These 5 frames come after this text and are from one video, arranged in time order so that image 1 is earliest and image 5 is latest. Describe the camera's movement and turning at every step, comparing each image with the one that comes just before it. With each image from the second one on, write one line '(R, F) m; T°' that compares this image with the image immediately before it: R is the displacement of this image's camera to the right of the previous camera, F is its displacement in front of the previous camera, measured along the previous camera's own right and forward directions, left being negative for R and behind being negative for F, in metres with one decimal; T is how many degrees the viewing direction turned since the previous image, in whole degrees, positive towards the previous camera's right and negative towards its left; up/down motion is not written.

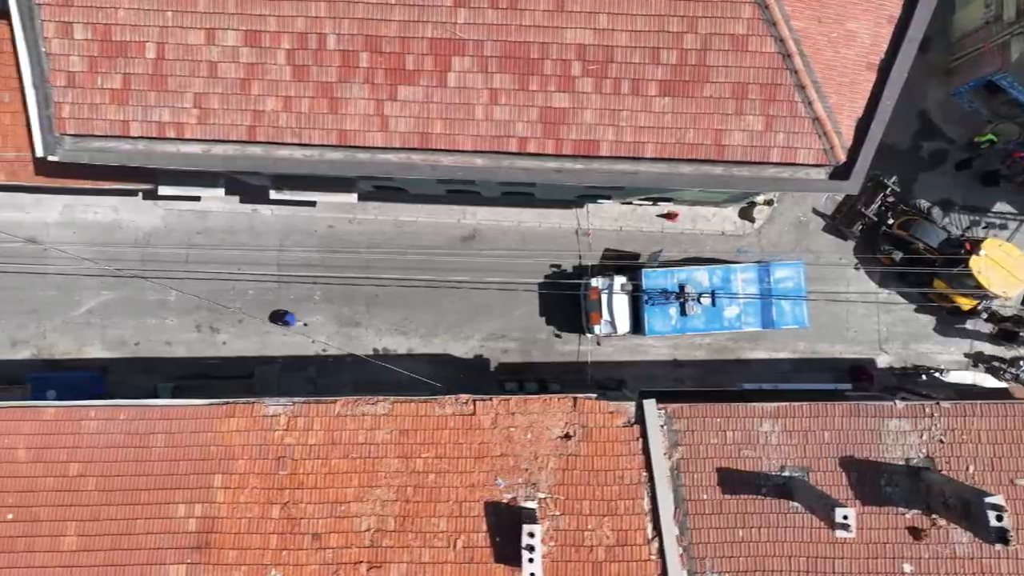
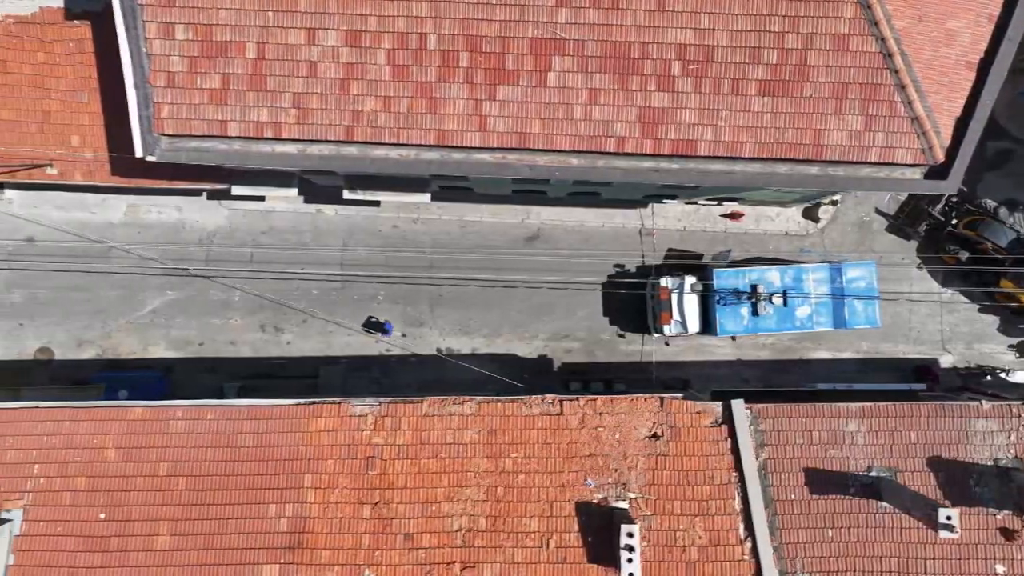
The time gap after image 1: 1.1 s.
(-1.0, 0.0) m; 0°
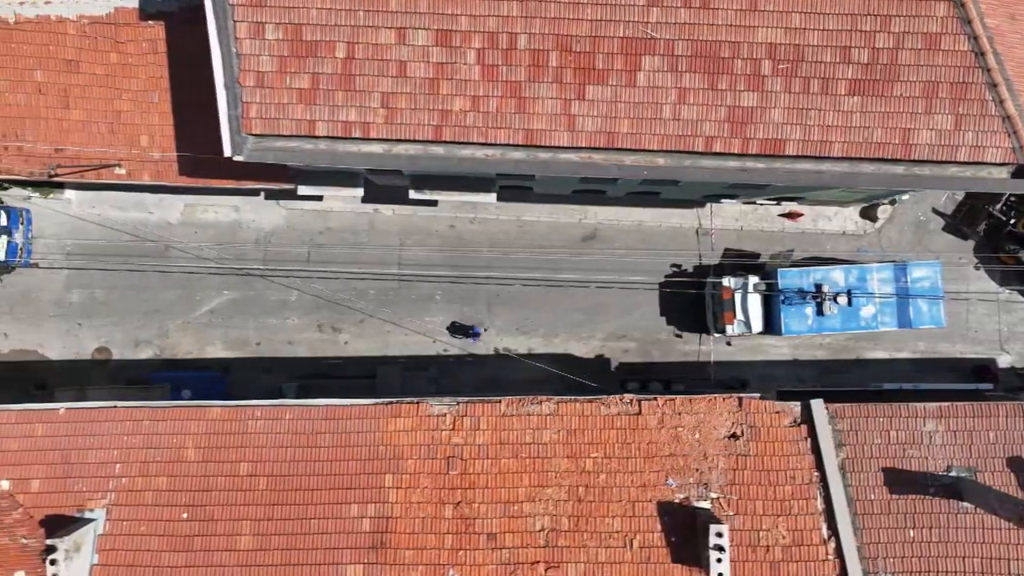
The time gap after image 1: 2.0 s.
(-0.9, 0.0) m; 0°
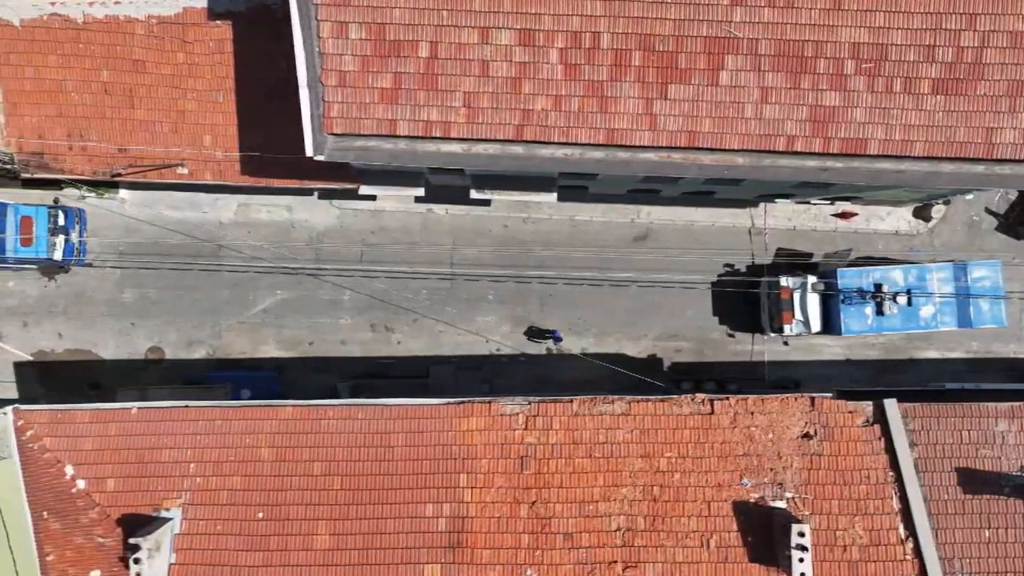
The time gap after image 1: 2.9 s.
(-0.8, 0.0) m; 0°
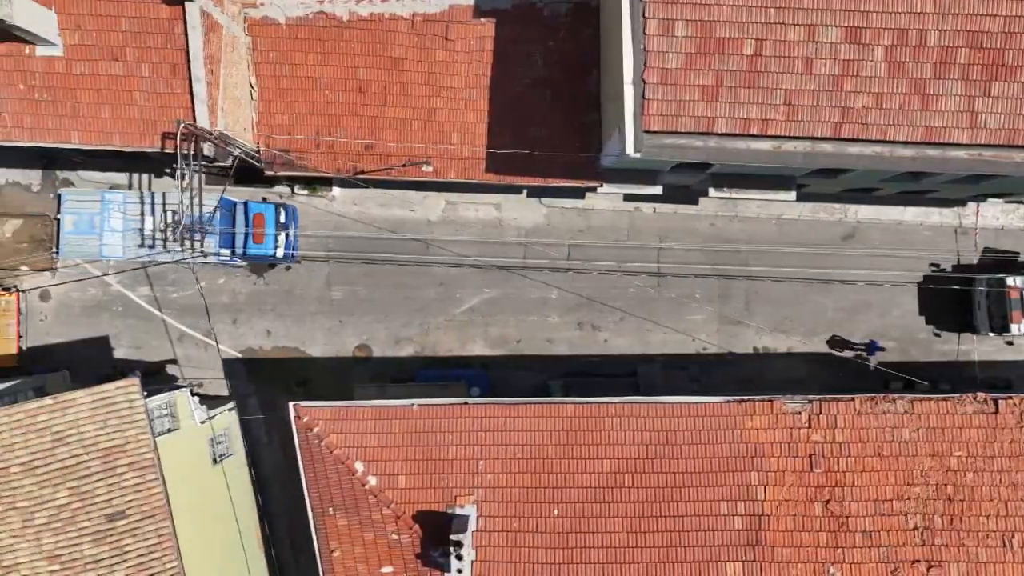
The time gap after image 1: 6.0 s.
(-3.3, 0.0) m; -1°
